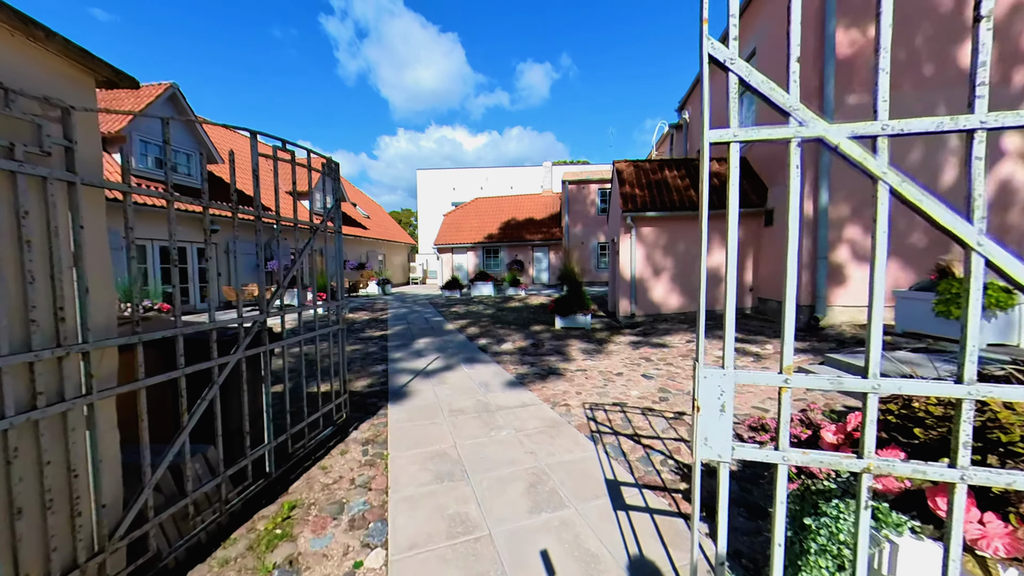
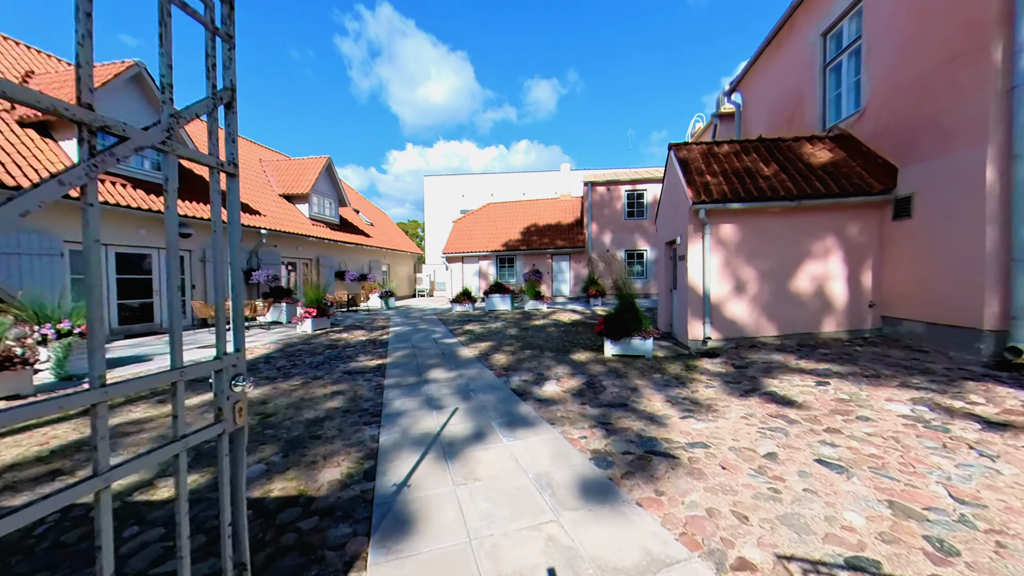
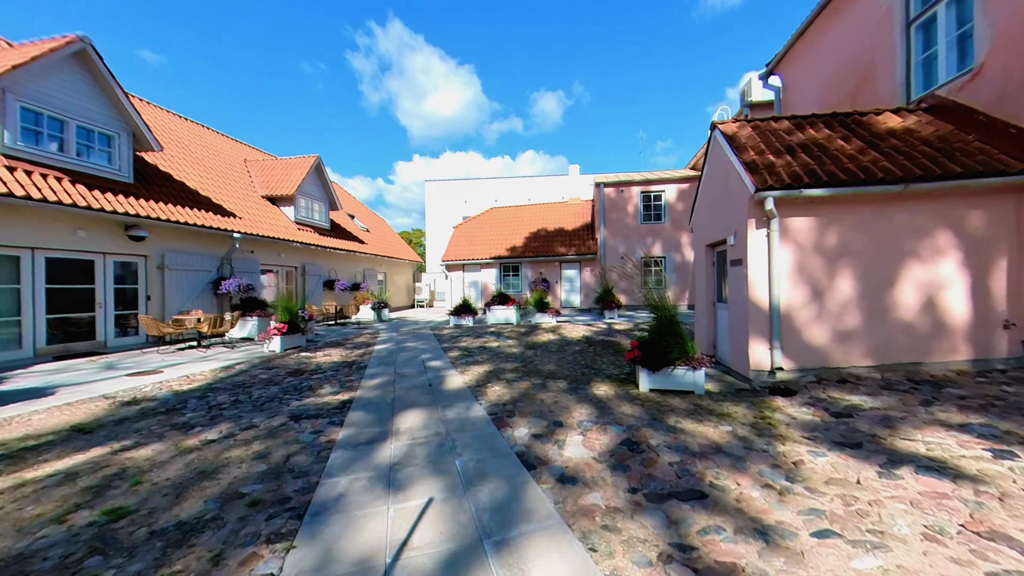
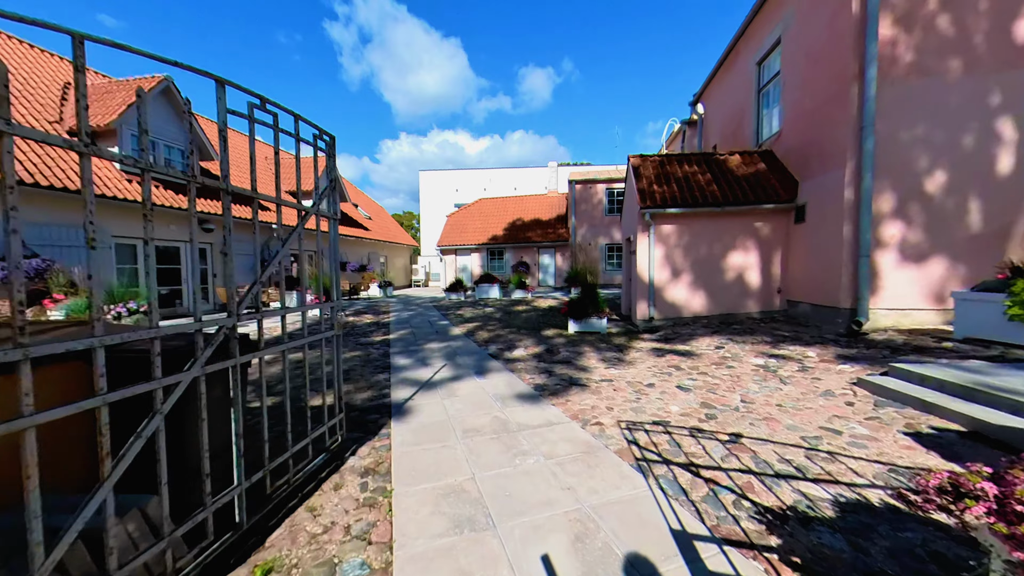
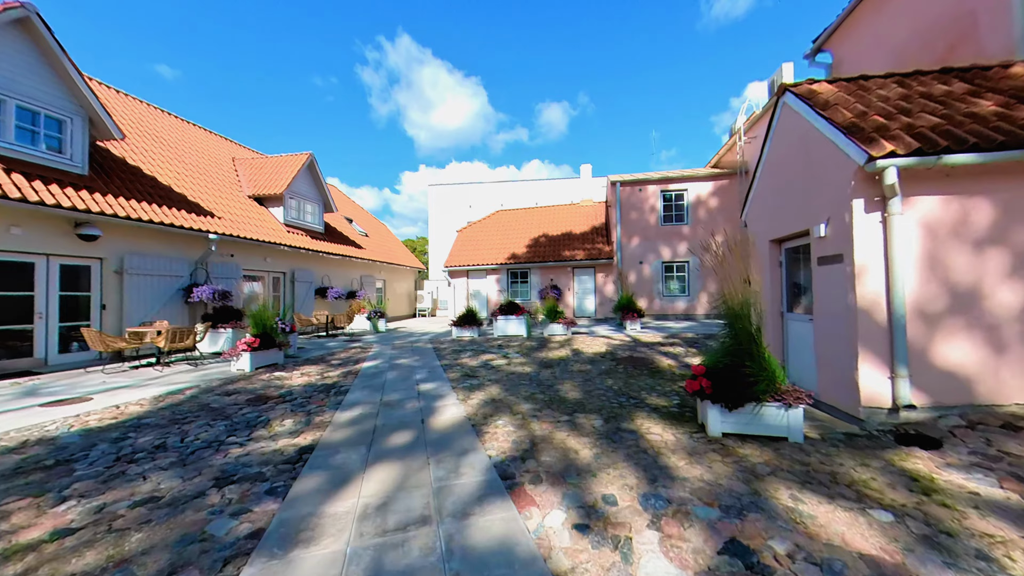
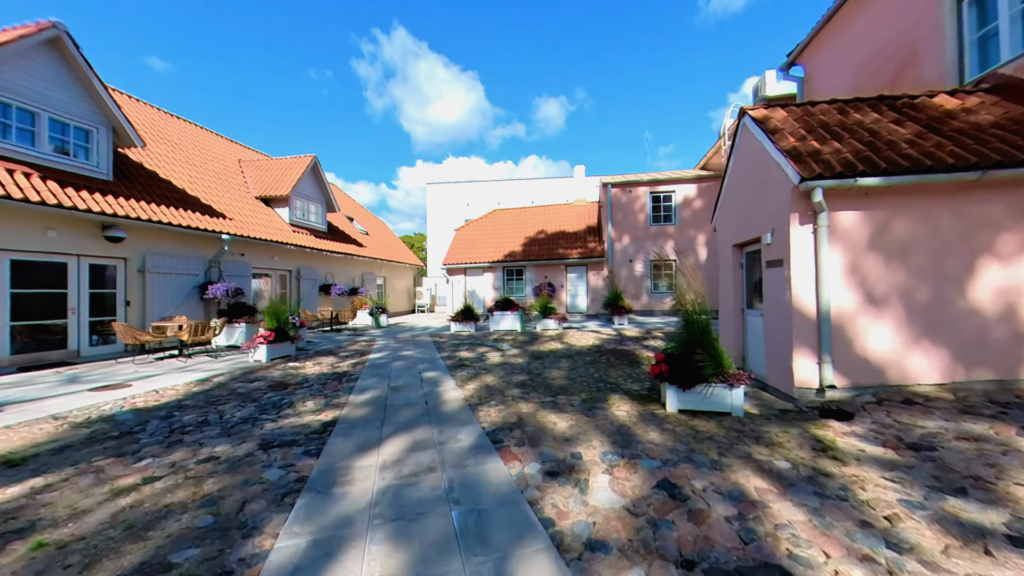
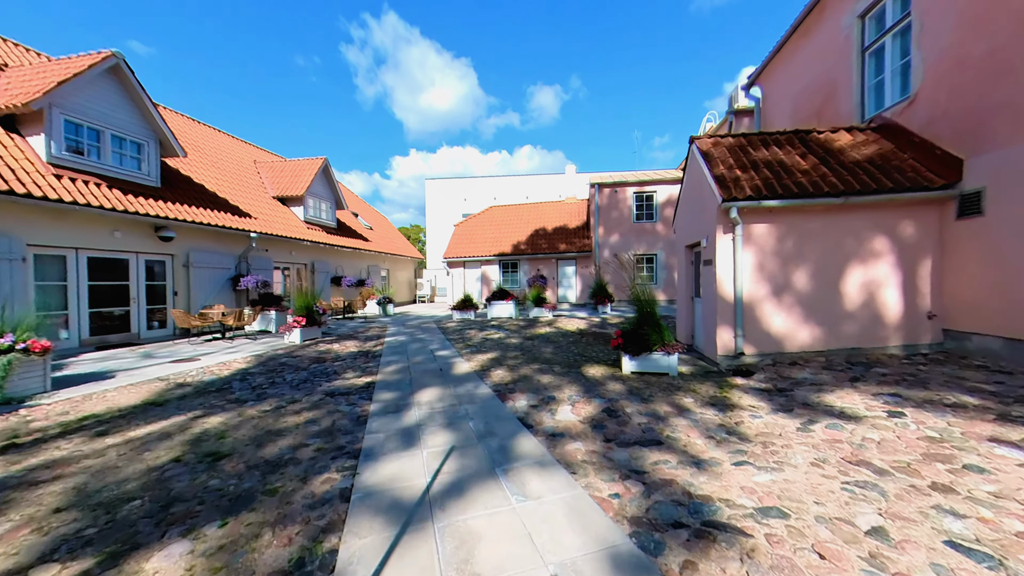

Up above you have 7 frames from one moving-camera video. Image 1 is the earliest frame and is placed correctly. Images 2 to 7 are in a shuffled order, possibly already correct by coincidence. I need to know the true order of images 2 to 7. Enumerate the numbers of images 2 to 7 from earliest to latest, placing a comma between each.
4, 2, 7, 3, 6, 5
